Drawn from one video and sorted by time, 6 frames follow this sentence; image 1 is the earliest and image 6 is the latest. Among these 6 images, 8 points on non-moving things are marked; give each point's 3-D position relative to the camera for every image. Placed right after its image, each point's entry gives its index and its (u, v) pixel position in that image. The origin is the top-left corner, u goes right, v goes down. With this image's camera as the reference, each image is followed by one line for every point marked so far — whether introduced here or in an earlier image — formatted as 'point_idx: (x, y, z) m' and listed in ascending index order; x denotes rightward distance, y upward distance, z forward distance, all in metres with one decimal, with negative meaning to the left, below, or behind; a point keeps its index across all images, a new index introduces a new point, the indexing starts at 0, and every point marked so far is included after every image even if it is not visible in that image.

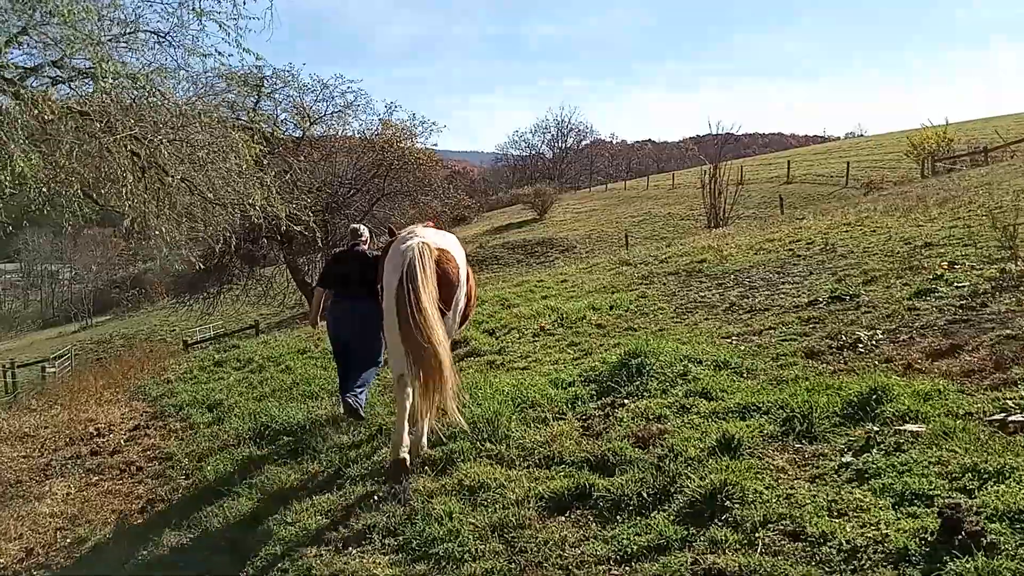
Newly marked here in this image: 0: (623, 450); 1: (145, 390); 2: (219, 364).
0: (+0.5, -0.8, +4.1) m
1: (-4.7, -1.3, +11.1) m
2: (-4.1, -1.0, +12.0) m
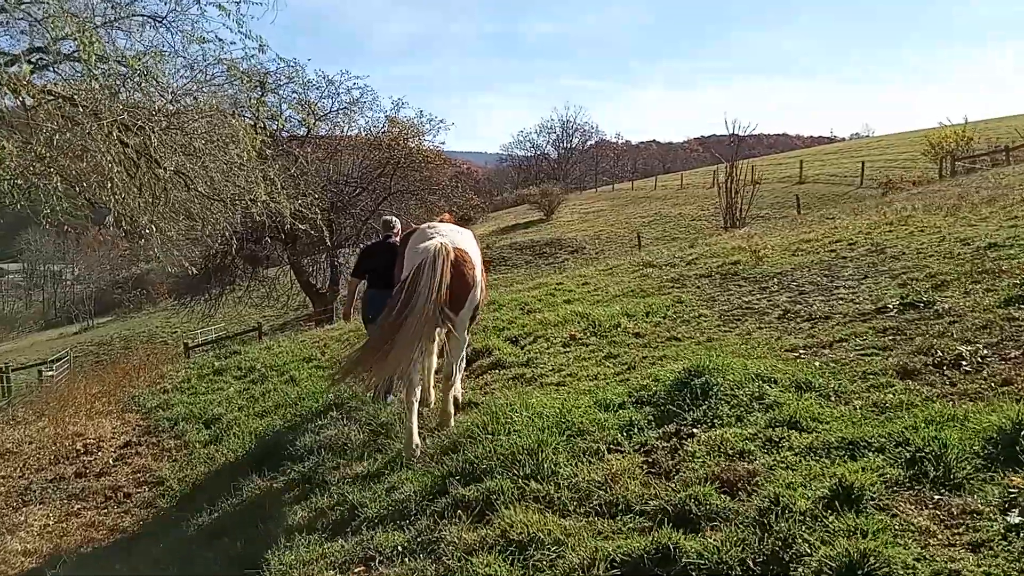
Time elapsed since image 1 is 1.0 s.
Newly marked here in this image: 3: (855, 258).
0: (+0.8, -0.8, +3.4) m
1: (-4.4, -1.3, +10.3) m
2: (-3.8, -1.1, +11.2) m
3: (+3.8, +0.3, +9.7) m
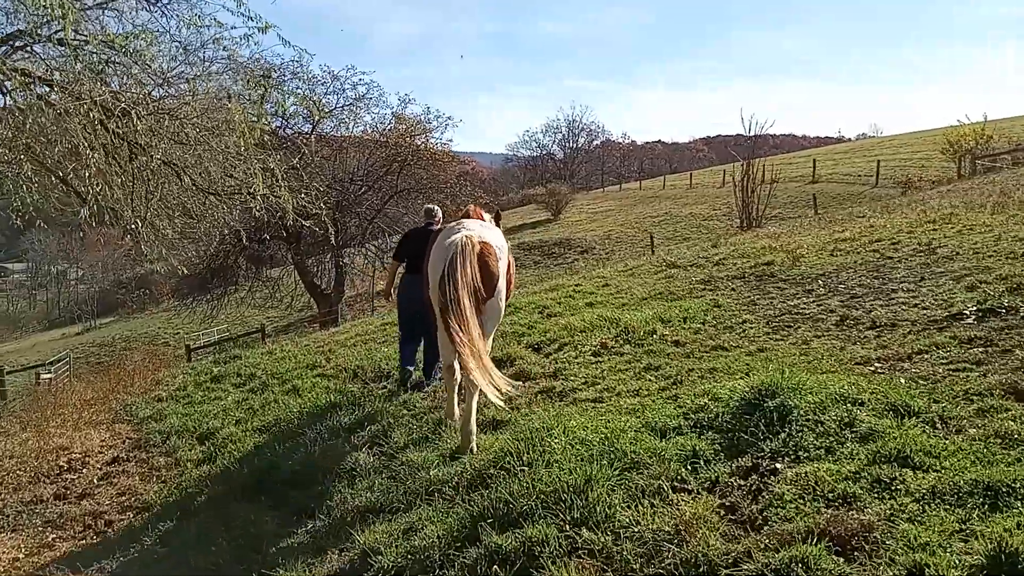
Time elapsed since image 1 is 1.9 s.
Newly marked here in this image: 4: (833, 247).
0: (+0.9, -0.8, +2.6) m
1: (-4.2, -1.3, +9.7) m
2: (-3.6, -1.1, +10.6) m
3: (+4.0, +0.3, +9.0) m
4: (+4.0, +0.5, +10.9) m
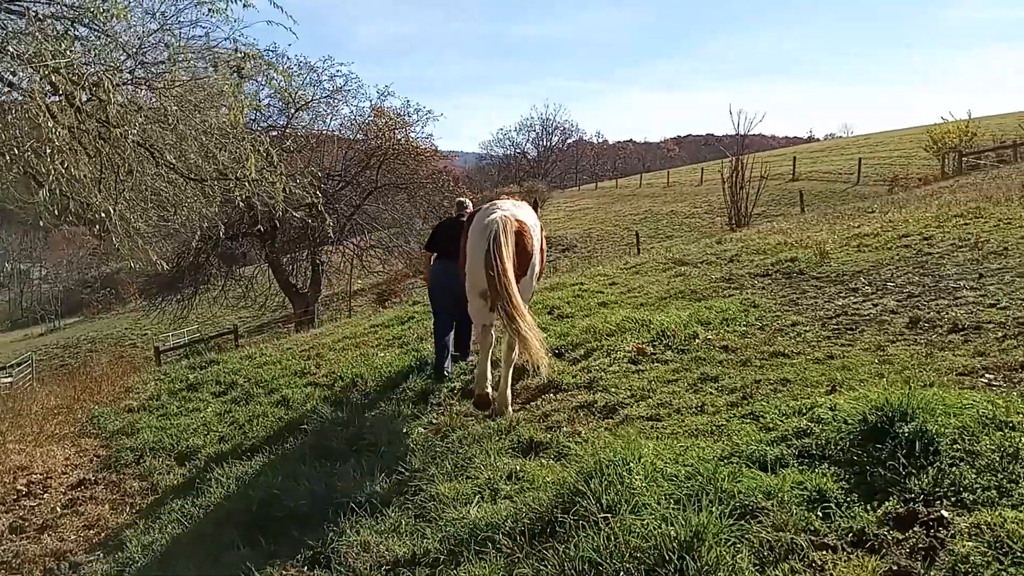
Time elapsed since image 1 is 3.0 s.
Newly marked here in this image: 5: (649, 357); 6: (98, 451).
0: (+1.2, -0.8, +1.9) m
1: (-4.1, -1.3, +8.7) m
2: (-3.5, -1.1, +9.6) m
3: (+4.1, +0.3, +8.3) m
4: (+4.1, +0.5, +10.3) m
5: (+0.9, -0.5, +5.8) m
6: (-3.6, -1.4, +7.5) m
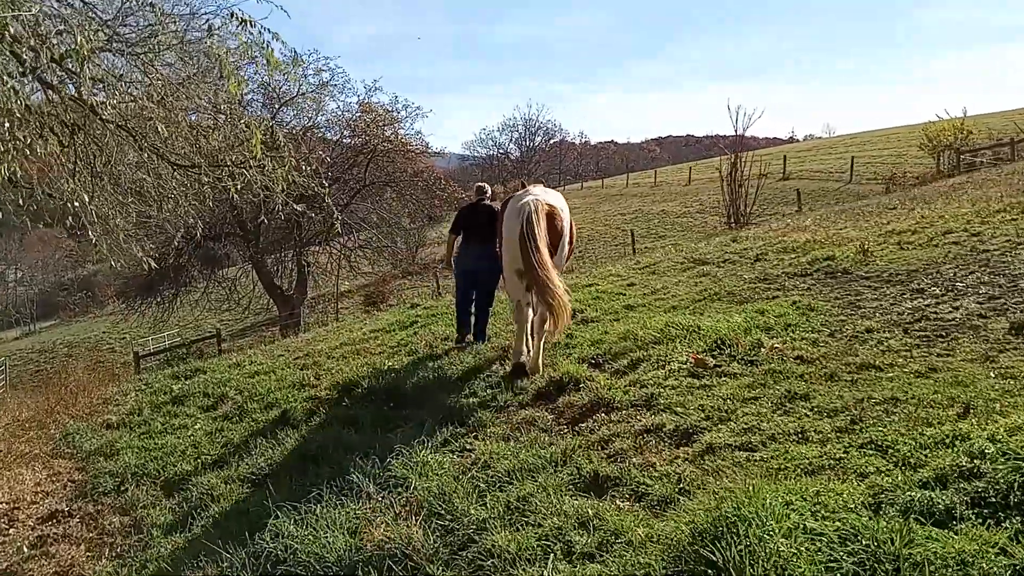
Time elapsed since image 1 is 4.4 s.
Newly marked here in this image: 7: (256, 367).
0: (+1.6, -0.8, +1.1) m
1: (-4.0, -1.4, +7.9) m
2: (-3.4, -1.1, +8.8) m
3: (+4.3, +0.3, +7.6) m
4: (+4.2, +0.5, +9.6) m
5: (+1.2, -0.5, +5.1) m
6: (-3.4, -1.4, +6.7) m
7: (-2.9, -0.9, +9.9) m
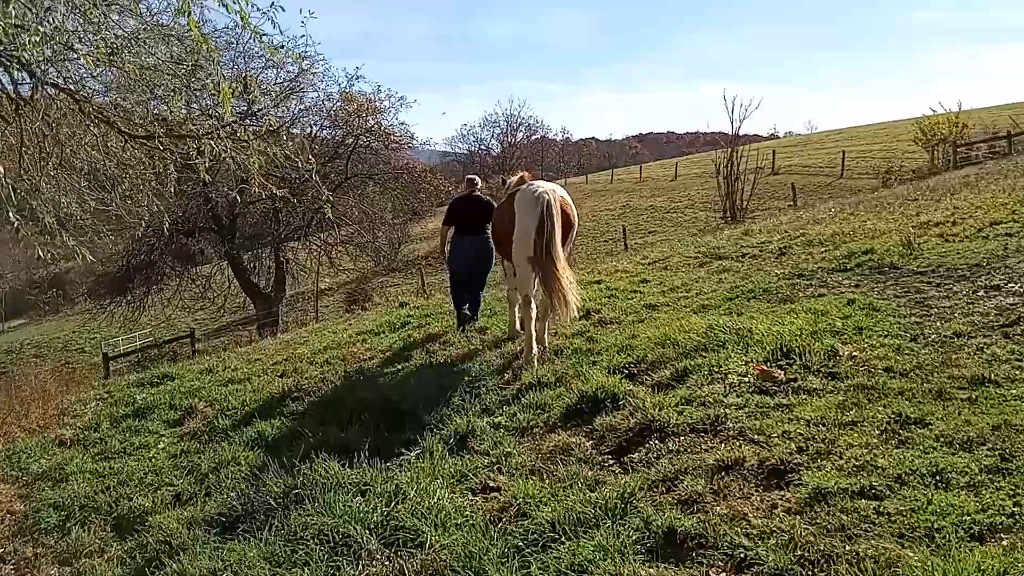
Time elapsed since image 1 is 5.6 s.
0: (+1.8, -0.8, +0.2) m
1: (-3.9, -1.4, +6.9) m
2: (-3.3, -1.1, +7.8) m
3: (+4.4, +0.4, +6.8) m
4: (+4.2, +0.6, +8.7) m
5: (+1.3, -0.5, +4.2) m
6: (-3.3, -1.4, +5.7) m
7: (-2.9, -0.9, +8.9) m
